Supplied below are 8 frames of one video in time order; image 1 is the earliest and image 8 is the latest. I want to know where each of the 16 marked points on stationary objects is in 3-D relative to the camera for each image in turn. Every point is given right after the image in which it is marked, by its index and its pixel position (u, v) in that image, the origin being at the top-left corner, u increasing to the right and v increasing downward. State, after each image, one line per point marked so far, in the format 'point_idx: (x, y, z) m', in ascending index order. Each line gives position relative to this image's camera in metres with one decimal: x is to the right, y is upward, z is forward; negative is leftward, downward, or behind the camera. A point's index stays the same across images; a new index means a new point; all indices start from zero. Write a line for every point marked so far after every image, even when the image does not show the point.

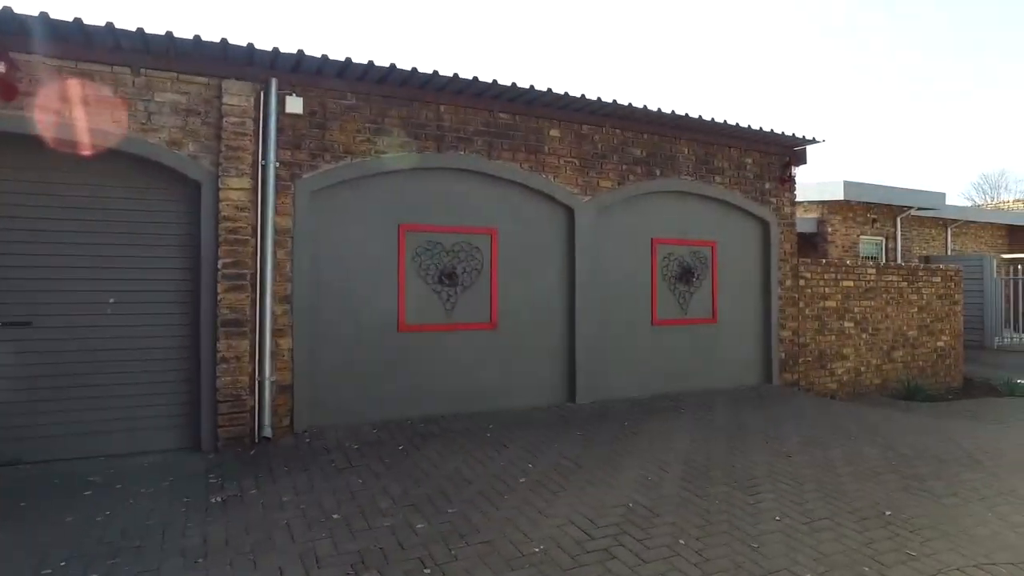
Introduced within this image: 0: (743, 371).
0: (+2.8, -1.0, +7.9) m
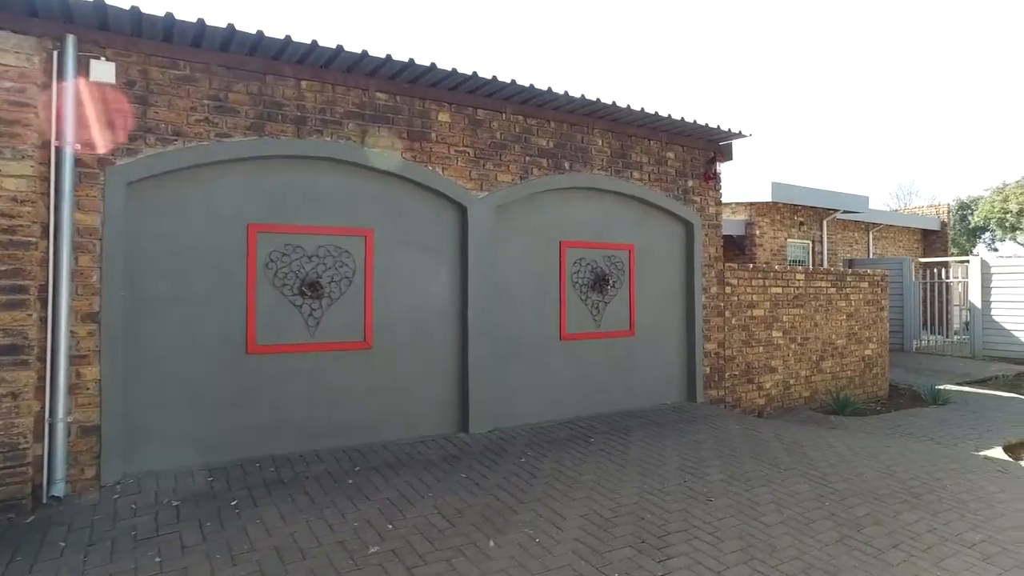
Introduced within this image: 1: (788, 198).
0: (+1.7, -1.1, +7.1) m
1: (+5.7, +1.9, +13.2) m
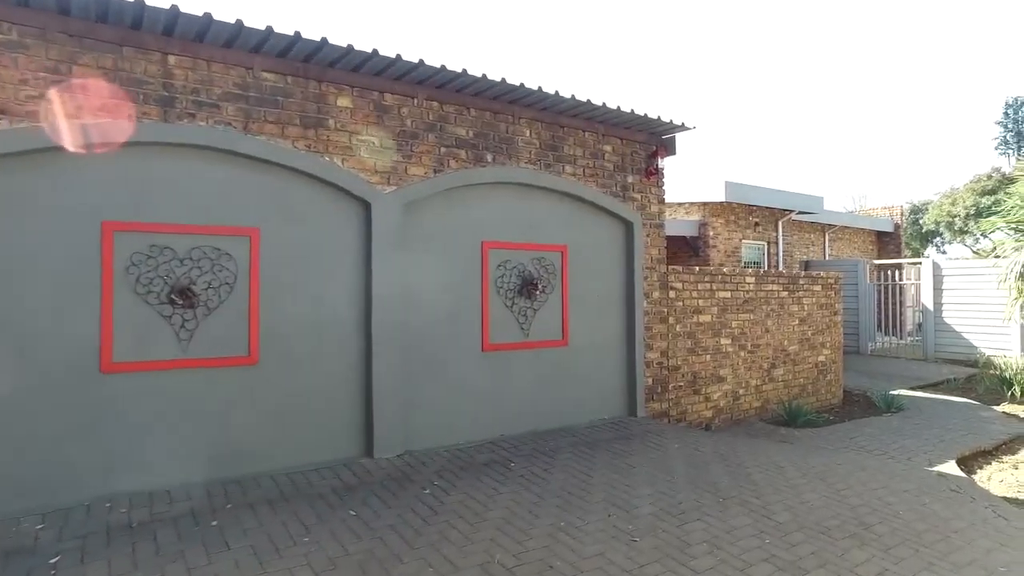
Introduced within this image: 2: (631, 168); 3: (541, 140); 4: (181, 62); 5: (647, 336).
0: (+0.9, -1.2, +6.6) m
1: (+4.7, +1.8, +12.8) m
2: (+1.2, +1.3, +6.8) m
3: (+0.3, +1.4, +6.1) m
4: (-2.3, +1.6, +4.4) m
5: (+1.4, -0.5, +6.8) m
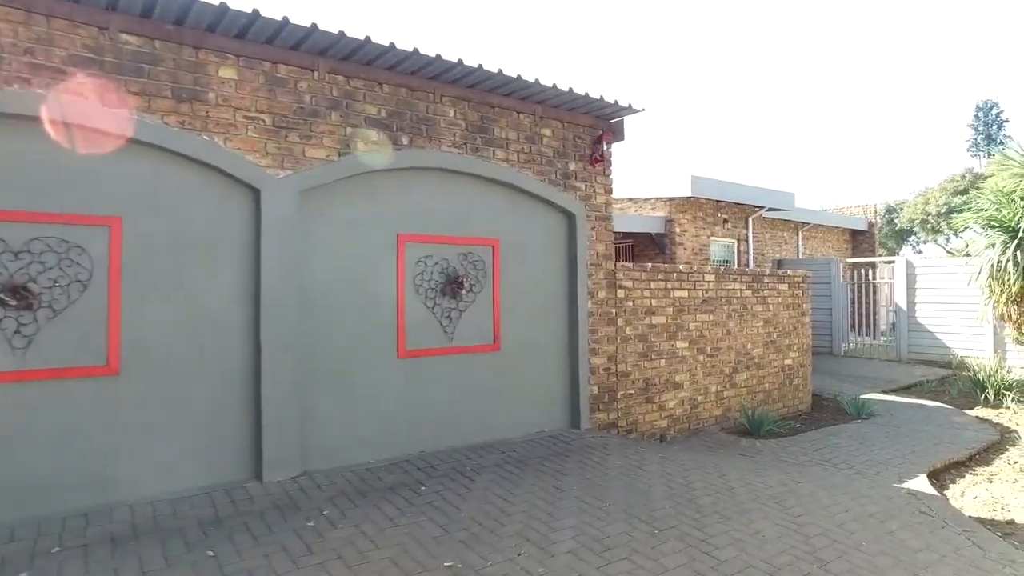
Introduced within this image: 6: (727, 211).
0: (+0.2, -1.2, +5.9) m
1: (+3.8, +1.8, +12.3) m
2: (+0.6, +1.3, +6.1) m
3: (-0.4, +1.4, +5.4) m
4: (-2.9, +1.6, +3.7) m
5: (+0.8, -0.5, +6.2) m
6: (+4.5, +1.6, +13.4) m
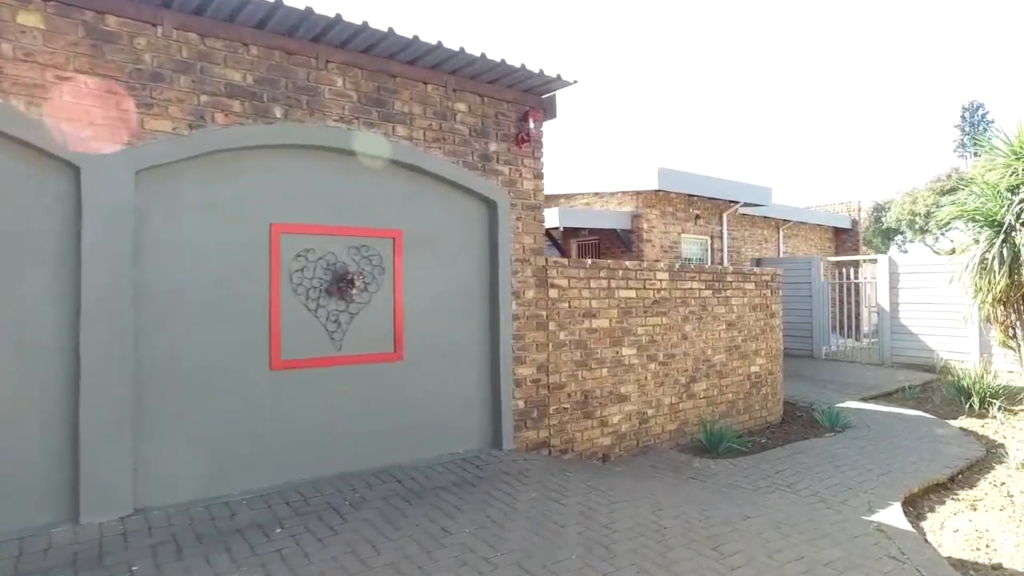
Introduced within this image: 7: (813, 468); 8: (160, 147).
0: (-0.5, -1.2, +5.1) m
1: (+3.0, +1.8, +11.5) m
2: (-0.2, +1.3, +5.3) m
3: (-1.1, +1.4, +4.6) m
4: (-3.6, +1.6, +2.9) m
5: (+0.1, -0.5, +5.4) m
6: (+3.7, +1.6, +12.7) m
7: (+2.8, -1.6, +5.8) m
8: (-2.1, +0.9, +3.8) m
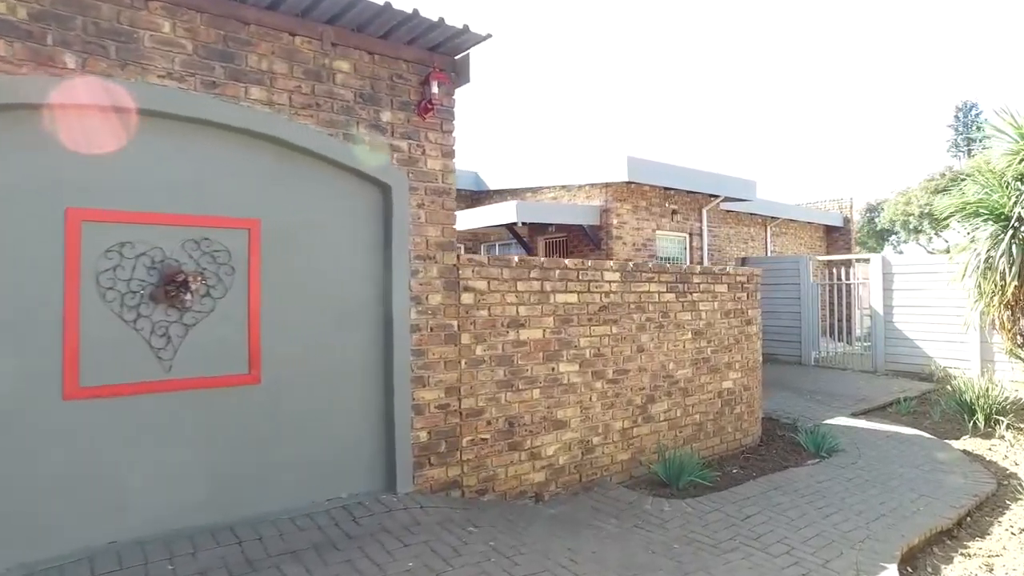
0: (-1.1, -1.2, +4.0) m
1: (+2.3, +1.8, +10.5) m
2: (-0.8, +1.3, +4.3) m
3: (-1.8, +1.4, +3.6) m
4: (-4.3, +1.6, +1.8) m
5: (-0.6, -0.5, +4.3) m
6: (+3.0, +1.6, +11.6) m
7: (+2.1, -1.7, +4.8) m
8: (-2.8, +0.8, +2.7) m
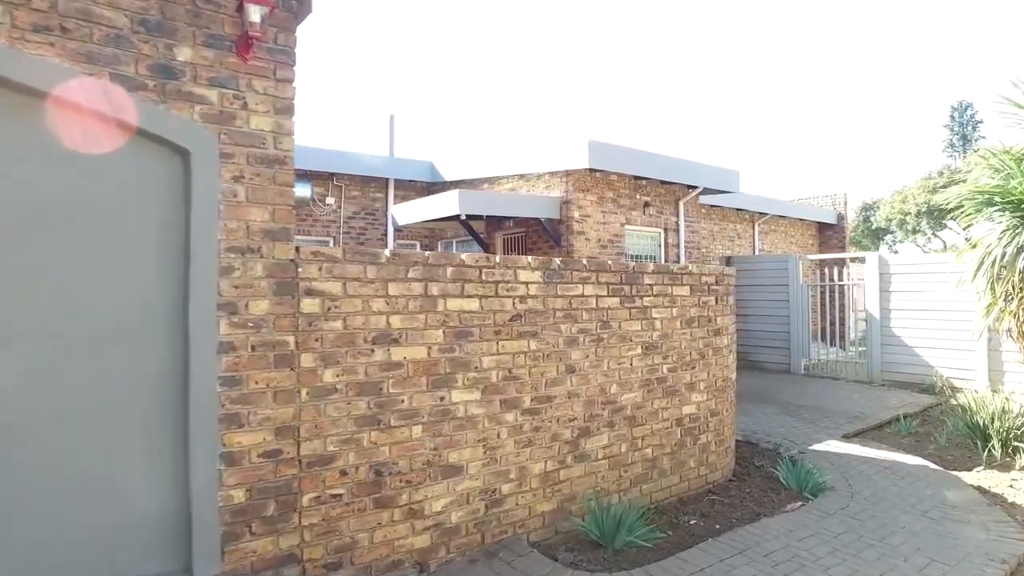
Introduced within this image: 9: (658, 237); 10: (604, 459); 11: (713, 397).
0: (-1.9, -1.2, +2.8) m
1: (+1.5, +1.8, +9.3) m
2: (-1.6, +1.2, +3.0) m
3: (-2.5, +1.4, +2.4) m
4: (-5.0, +1.5, +0.6) m
5: (-1.4, -0.5, +3.1) m
6: (+2.2, +1.5, +10.4) m
7: (+1.3, -1.7, +3.6) m
8: (-3.5, +0.8, +1.5) m
9: (+2.5, +0.8, +10.8) m
10: (+0.7, -1.3, +4.7) m
11: (+1.8, -0.9, +5.7) m
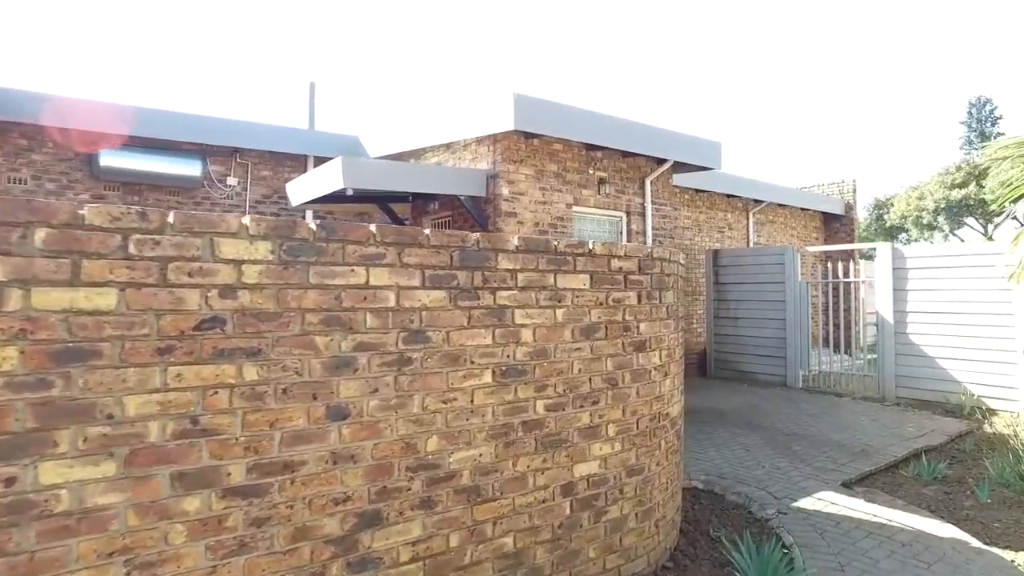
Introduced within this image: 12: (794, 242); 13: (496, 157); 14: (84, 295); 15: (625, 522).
0: (-3.0, -1.1, +1.0) m
1: (+0.6, +1.8, +7.4) m
2: (-2.7, +1.3, +1.2) m
3: (-3.7, +1.5, +0.6) m
4: (-6.2, +1.6, -1.2) m
5: (-2.5, -0.5, +1.3) m
6: (+1.3, +1.6, +8.5) m
7: (+0.2, -1.6, +1.7) m
8: (-4.7, +0.9, -0.3) m
9: (+1.5, +0.9, +8.8) m
10: (-0.4, -1.2, +2.8) m
11: (+0.7, -0.9, +3.8) m
12: (+6.2, +1.0, +13.9) m
13: (-0.1, +1.5, +7.5) m
14: (-1.4, 0.0, +2.1) m
15: (+0.6, -1.3, +3.6) m
